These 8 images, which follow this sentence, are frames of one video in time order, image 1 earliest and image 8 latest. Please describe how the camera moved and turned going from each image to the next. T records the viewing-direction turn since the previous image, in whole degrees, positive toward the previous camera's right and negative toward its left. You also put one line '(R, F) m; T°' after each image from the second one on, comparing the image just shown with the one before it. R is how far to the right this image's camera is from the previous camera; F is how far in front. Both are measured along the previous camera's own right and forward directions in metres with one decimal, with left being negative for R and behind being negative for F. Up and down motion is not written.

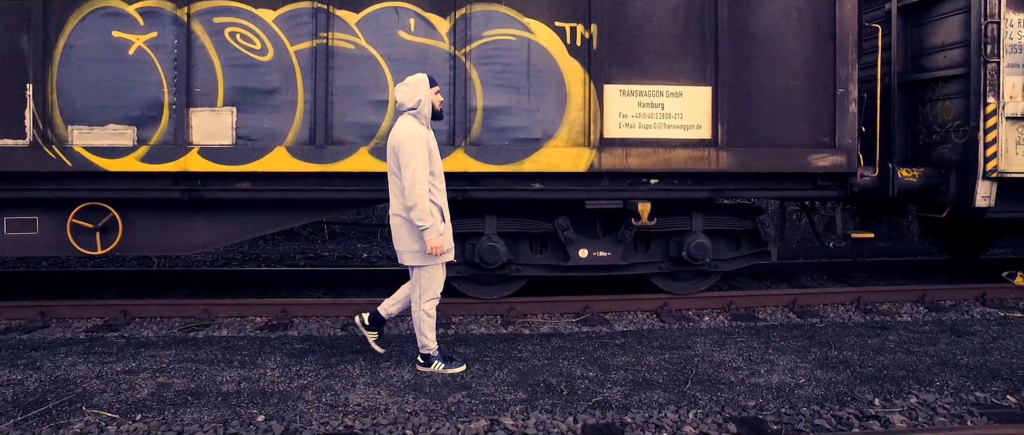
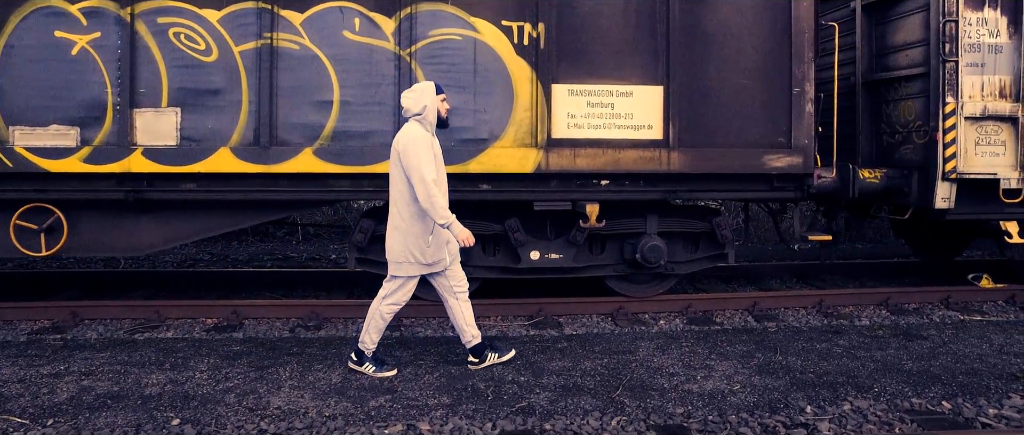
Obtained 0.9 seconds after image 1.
(+0.5, +0.1) m; -1°
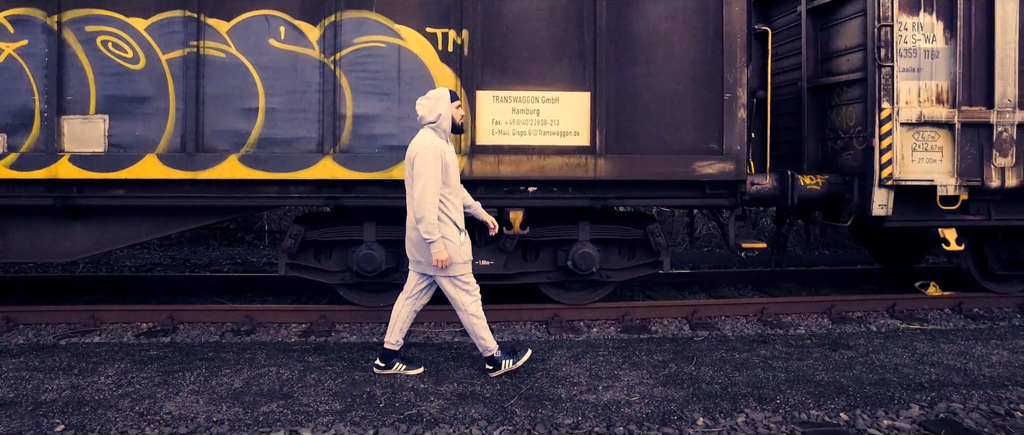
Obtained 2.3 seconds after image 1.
(+0.7, 0.0) m; -1°
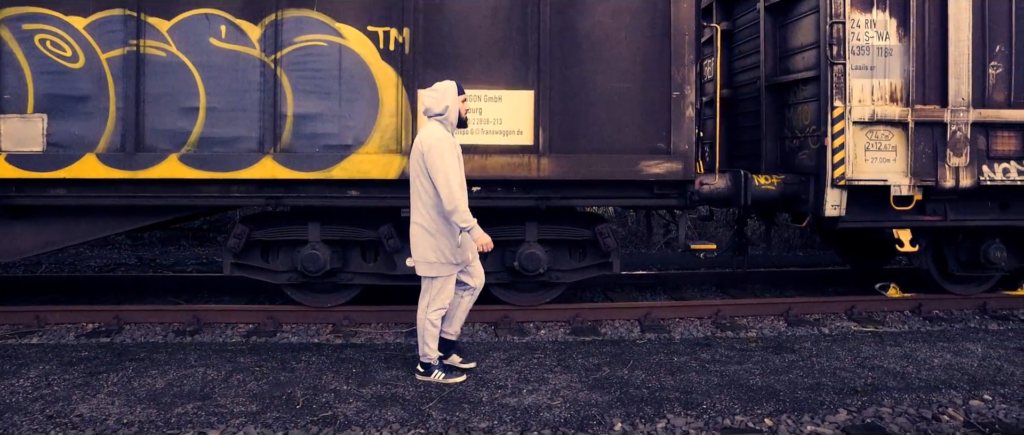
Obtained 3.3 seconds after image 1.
(+0.5, +0.1) m; -1°
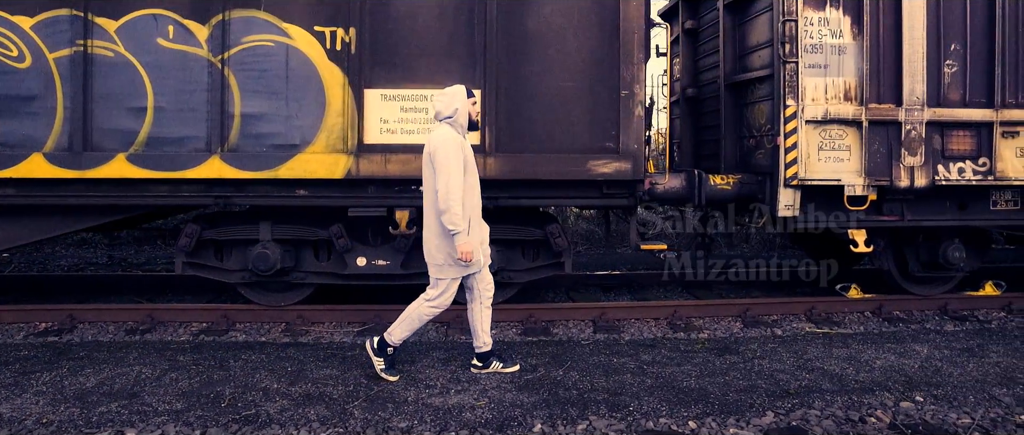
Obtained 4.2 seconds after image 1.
(+0.5, 0.0) m; -1°
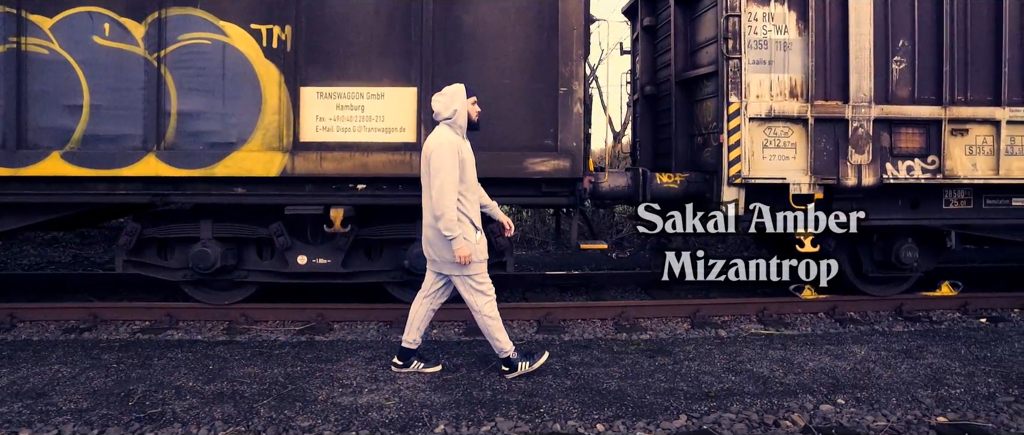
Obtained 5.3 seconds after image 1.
(+0.6, +0.1) m; -1°
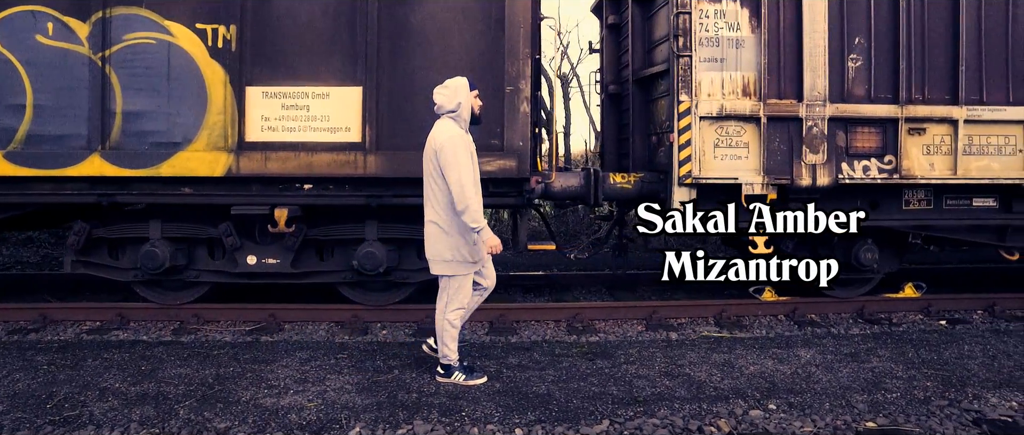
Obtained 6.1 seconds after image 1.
(+0.5, +0.1) m; -1°
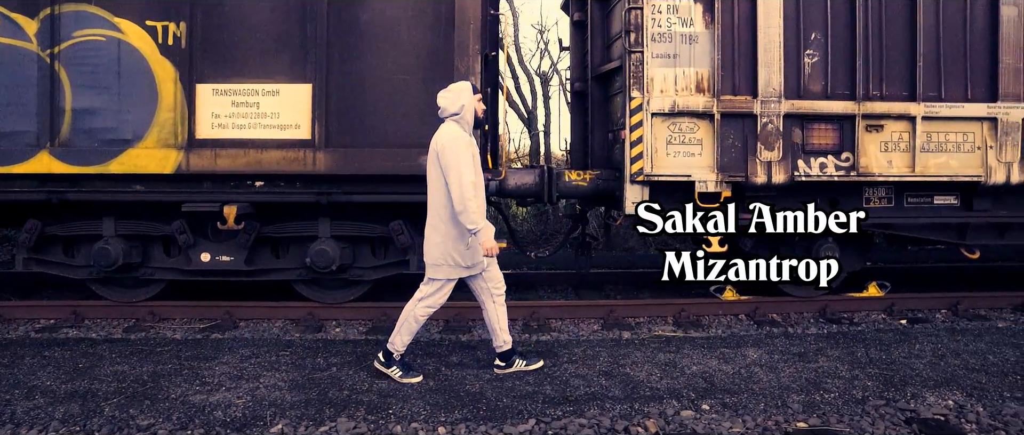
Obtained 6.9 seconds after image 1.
(+0.5, +0.1) m; -1°
